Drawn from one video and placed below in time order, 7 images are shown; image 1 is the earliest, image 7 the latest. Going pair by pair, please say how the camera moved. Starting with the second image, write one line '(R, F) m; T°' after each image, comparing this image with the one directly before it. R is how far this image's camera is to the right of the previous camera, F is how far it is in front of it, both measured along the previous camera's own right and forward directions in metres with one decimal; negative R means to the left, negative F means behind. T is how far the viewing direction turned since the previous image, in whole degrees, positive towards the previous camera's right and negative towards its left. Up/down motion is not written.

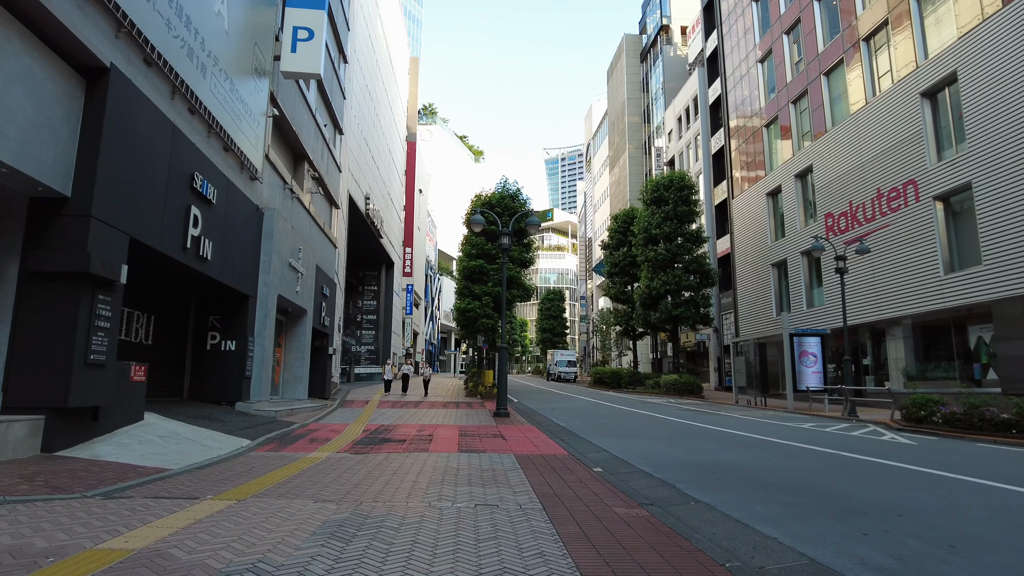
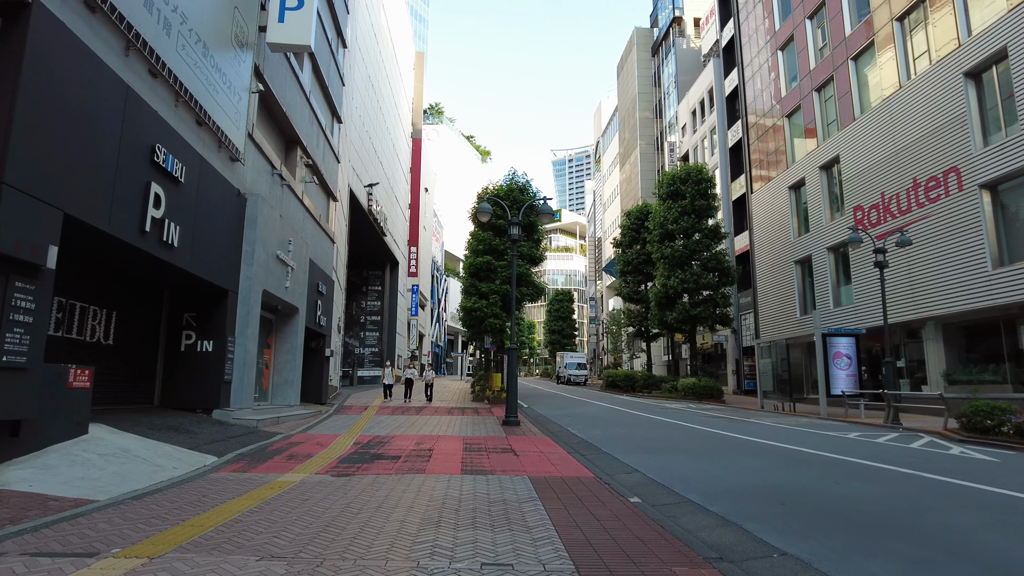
(-0.1, +1.5) m; -1°
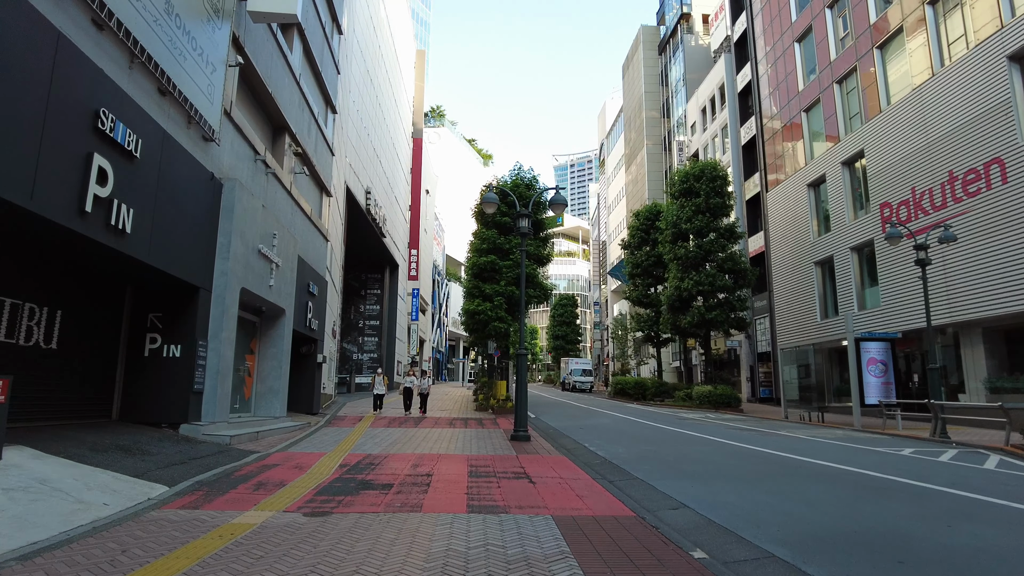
(-0.2, +1.5) m; 0°
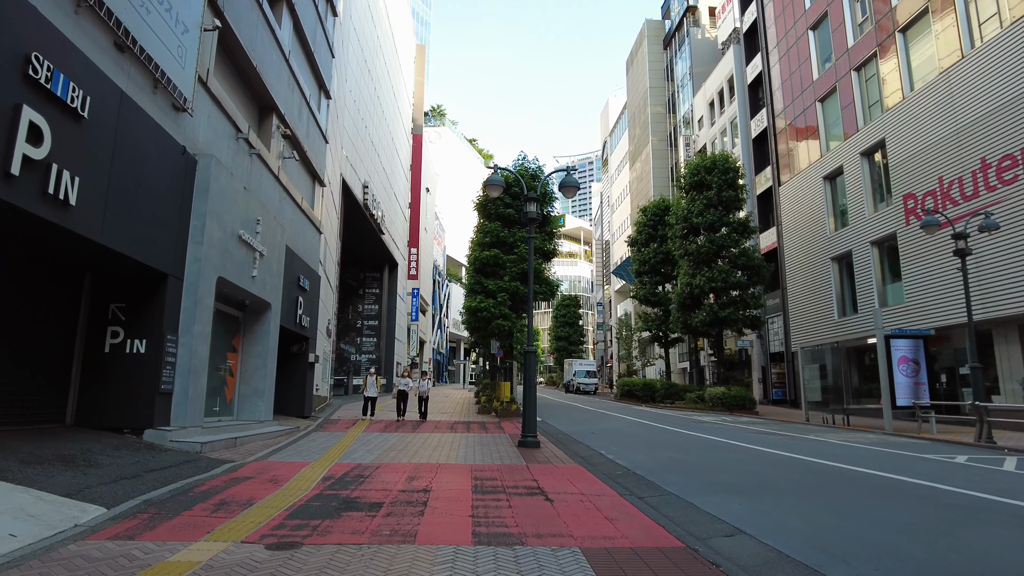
(-0.1, +1.2) m; 0°
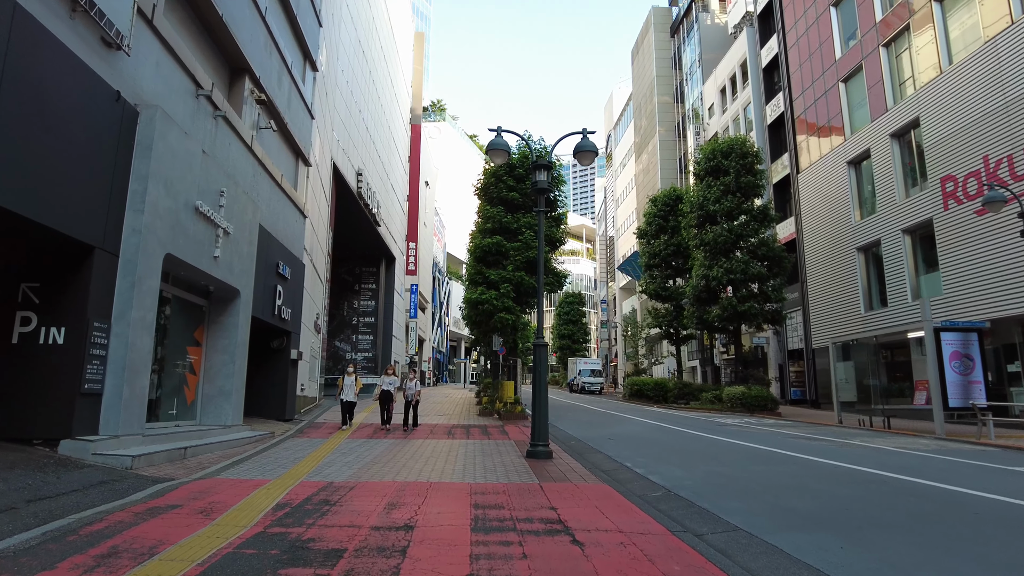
(-0.1, +1.8) m; 0°
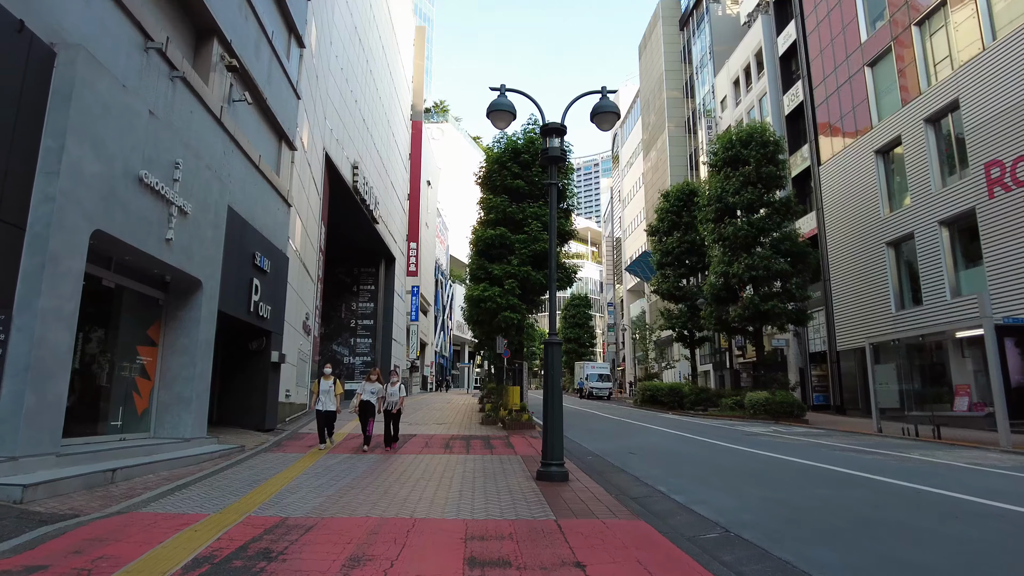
(0.0, +1.7) m; 0°
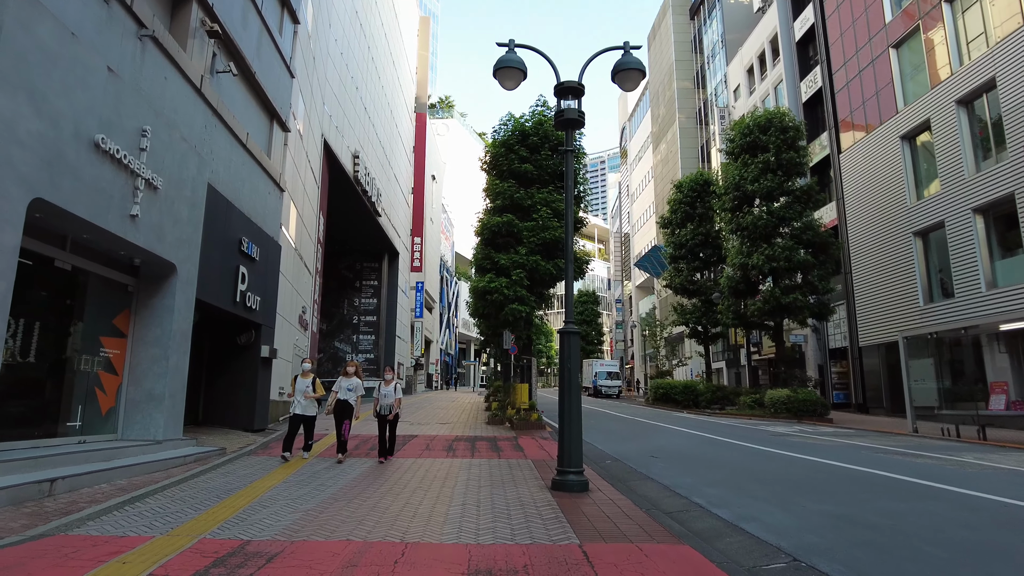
(-0.1, +1.1) m; -1°
